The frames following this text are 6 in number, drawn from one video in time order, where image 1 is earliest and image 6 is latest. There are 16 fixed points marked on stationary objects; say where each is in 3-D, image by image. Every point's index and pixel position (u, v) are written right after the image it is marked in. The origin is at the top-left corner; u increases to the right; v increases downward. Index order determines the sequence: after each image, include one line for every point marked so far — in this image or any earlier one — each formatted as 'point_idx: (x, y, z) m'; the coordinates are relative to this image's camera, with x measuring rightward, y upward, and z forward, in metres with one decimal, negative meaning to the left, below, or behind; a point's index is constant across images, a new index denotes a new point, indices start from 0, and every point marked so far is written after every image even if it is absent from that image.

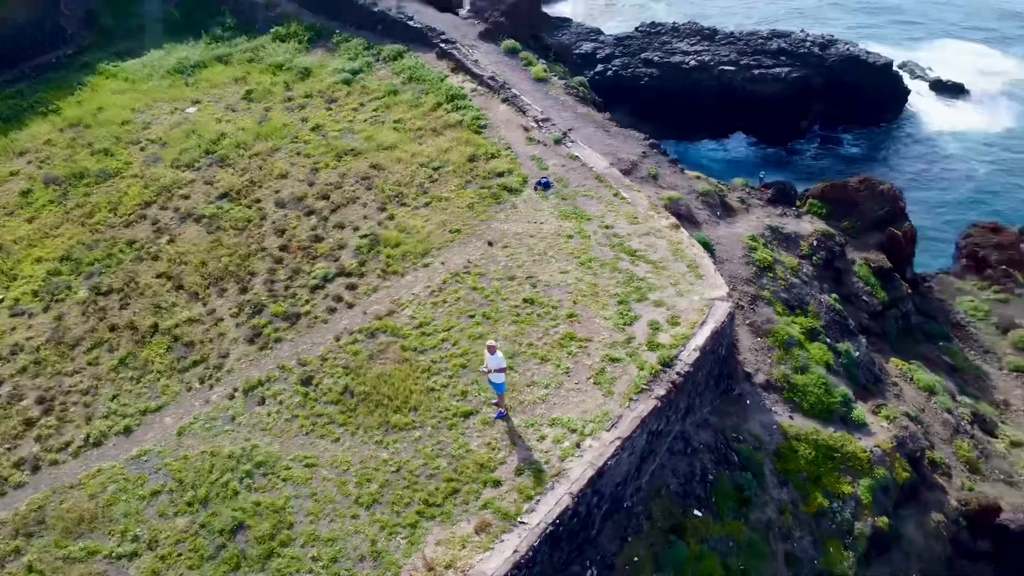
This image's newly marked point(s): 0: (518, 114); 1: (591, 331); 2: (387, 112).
0: (+0.2, +4.0, +18.0) m
1: (+1.3, -0.7, +12.6) m
2: (-2.9, +4.1, +18.3) m
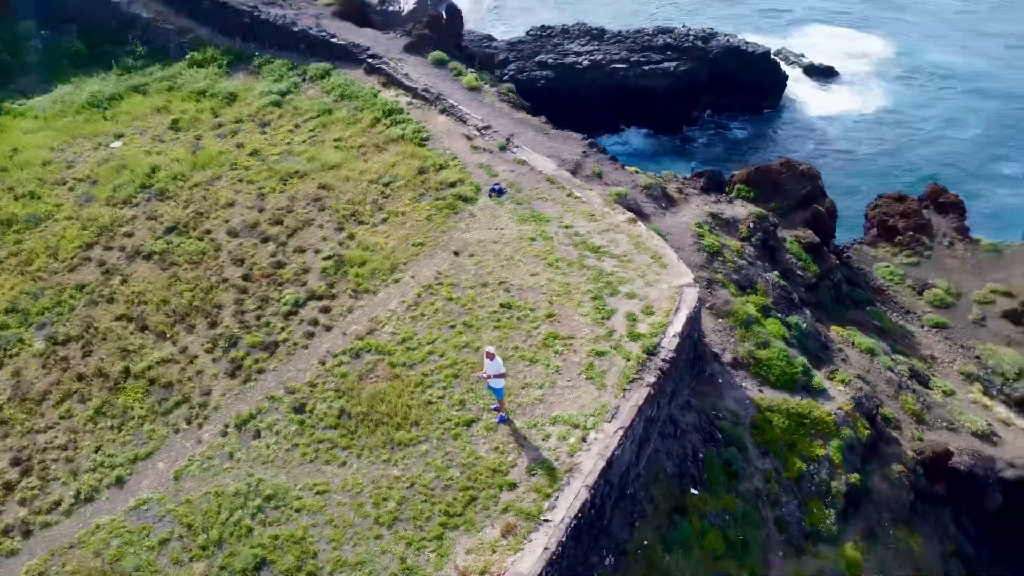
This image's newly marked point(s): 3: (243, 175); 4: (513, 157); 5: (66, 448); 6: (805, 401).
0: (-1.2, +3.8, +18.2) m
1: (+1.0, -0.7, +12.9) m
2: (-4.3, +3.6, +18.1) m
3: (-5.7, +2.4, +16.7) m
4: (0.0, +2.8, +17.0) m
5: (-6.1, -2.2, +10.9) m
6: (+5.3, -2.1, +14.5) m
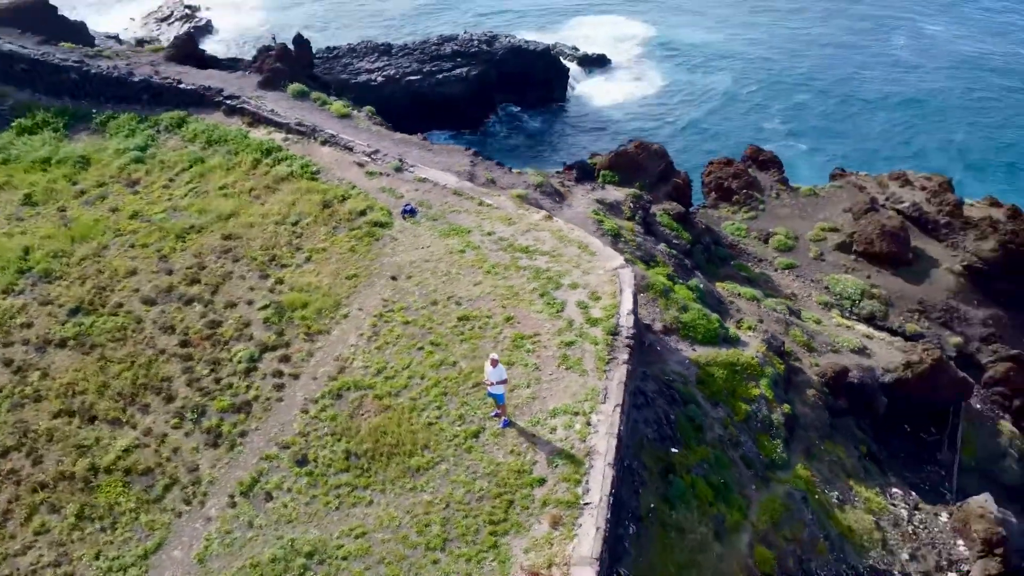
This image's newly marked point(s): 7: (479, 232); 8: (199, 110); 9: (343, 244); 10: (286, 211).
0: (-3.8, +3.1, +18.0) m
1: (+0.4, -0.7, +13.5) m
2: (-6.7, +2.3, +17.3) m
3: (-7.5, +1.0, +15.6) m
4: (-2.2, +2.4, +17.2) m
5: (-5.7, -3.4, +9.9) m
6: (+4.4, -1.3, +16.1) m
7: (-0.7, +1.1, +15.8) m
8: (-7.6, +4.3, +19.4) m
9: (-3.3, +0.9, +15.5) m
10: (-4.6, +1.6, +16.3) m
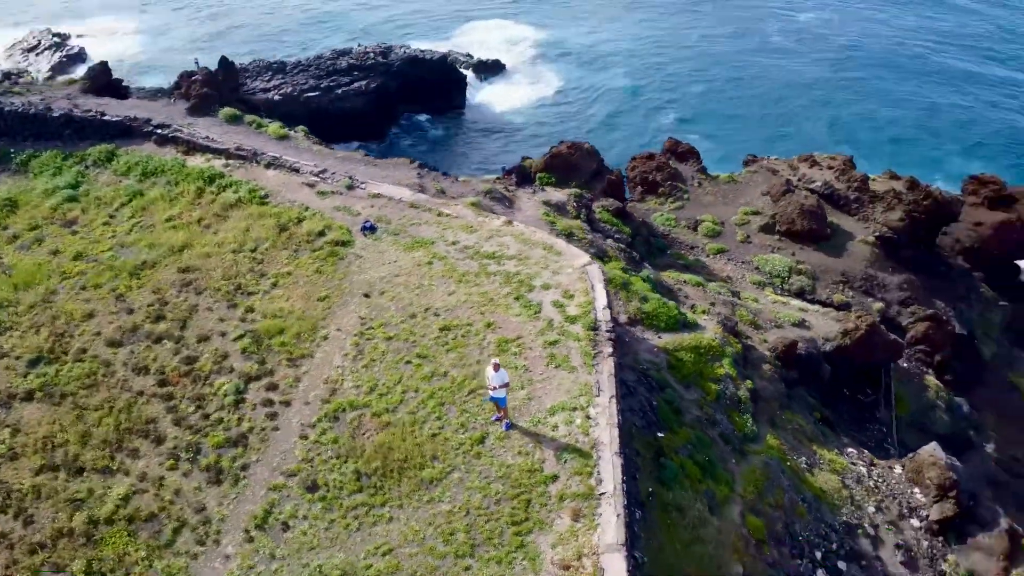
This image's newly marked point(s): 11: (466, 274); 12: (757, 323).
0: (-5.0, +2.6, +17.8) m
1: (+0.1, -0.7, +13.8) m
2: (-7.6, +1.5, +16.7) m
3: (-8.1, +0.1, +14.9) m
4: (-3.2, +2.0, +17.2) m
5: (-5.2, -4.0, +9.5) m
6: (+3.8, -1.0, +16.8) m
7: (-1.4, +0.9, +15.9) m
8: (-9.0, +3.4, +18.7) m
9: (-3.9, +0.4, +15.3) m
10: (-5.4, +1.0, +15.9) m
11: (-0.9, +0.3, +15.1) m
12: (+6.1, -0.9, +19.9) m
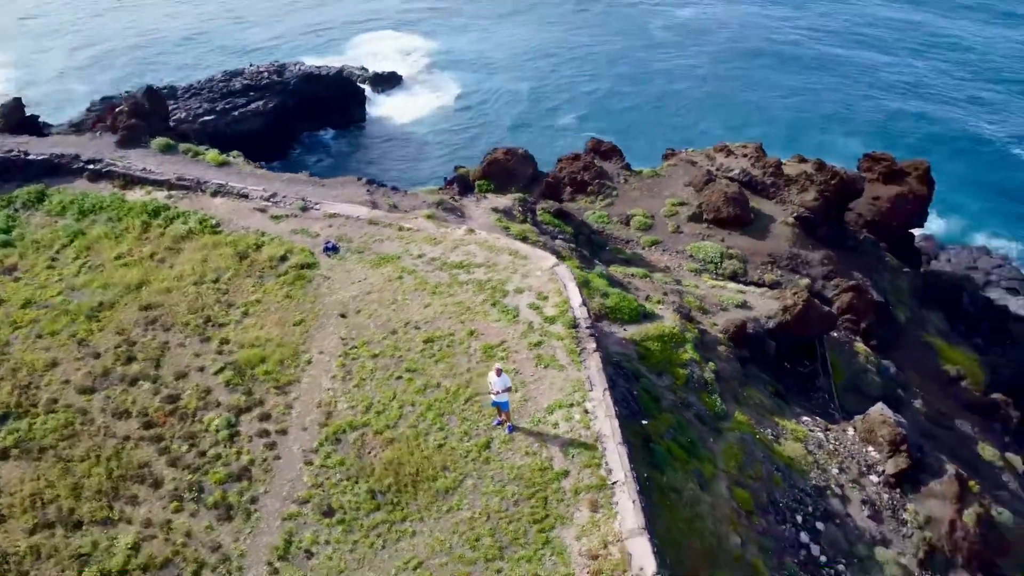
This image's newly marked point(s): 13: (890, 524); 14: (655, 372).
0: (-6.0, +1.9, +17.4) m
1: (-0.2, -0.8, +14.0) m
2: (-8.4, +0.7, +16.0) m
3: (-8.5, -0.7, +14.2) m
4: (-4.1, +1.6, +17.0) m
5: (-4.6, -4.5, +9.1) m
6: (+3.1, -0.8, +17.5) m
7: (-2.1, +0.6, +16.0) m
8: (-10.2, +2.4, +17.8) m
9: (-4.5, -0.1, +15.1) m
10: (-6.1, +0.4, +15.5) m
11: (-1.4, 0.0, +15.2) m
12: (+5.0, -0.5, +20.8) m
13: (+7.6, -4.8, +16.0) m
14: (+2.9, -1.7, +16.1) m
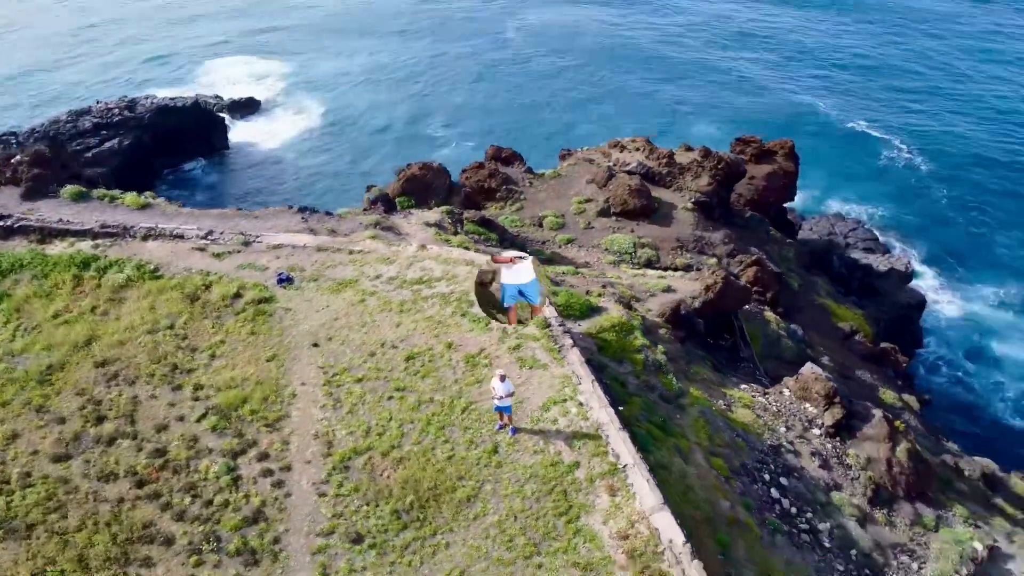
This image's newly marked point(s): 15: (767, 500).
0: (-7.1, +1.0, +16.8) m
1: (-0.6, -1.0, +14.3) m
2: (-9.1, -0.5, +14.9) m
3: (-8.8, -1.9, +13.2) m
4: (-5.2, +0.9, +16.7) m
5: (-3.7, -5.1, +8.8) m
6: (+2.1, -0.7, +18.3) m
7: (-2.9, +0.2, +16.0) m
8: (-11.4, +0.9, +16.5) m
9: (-5.1, -0.8, +14.7) m
10: (-6.7, -0.6, +14.9) m
11: (-2.1, -0.3, +15.3) m
12: (+3.4, -0.2, +21.9) m
13: (+7.2, -4.0, +17.6) m
14: (+2.2, -1.6, +16.9) m
15: (+4.9, -4.1, +15.3) m
